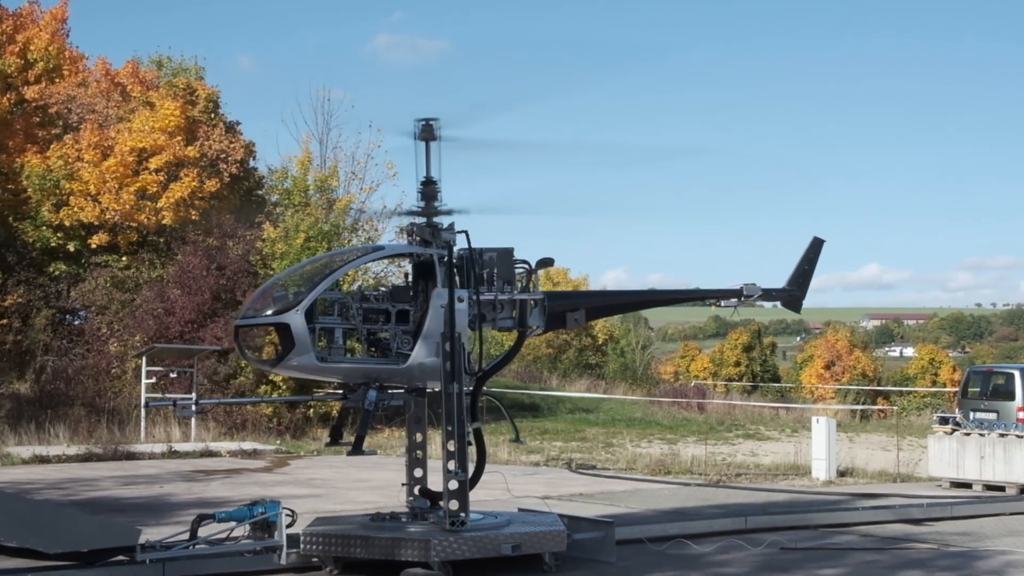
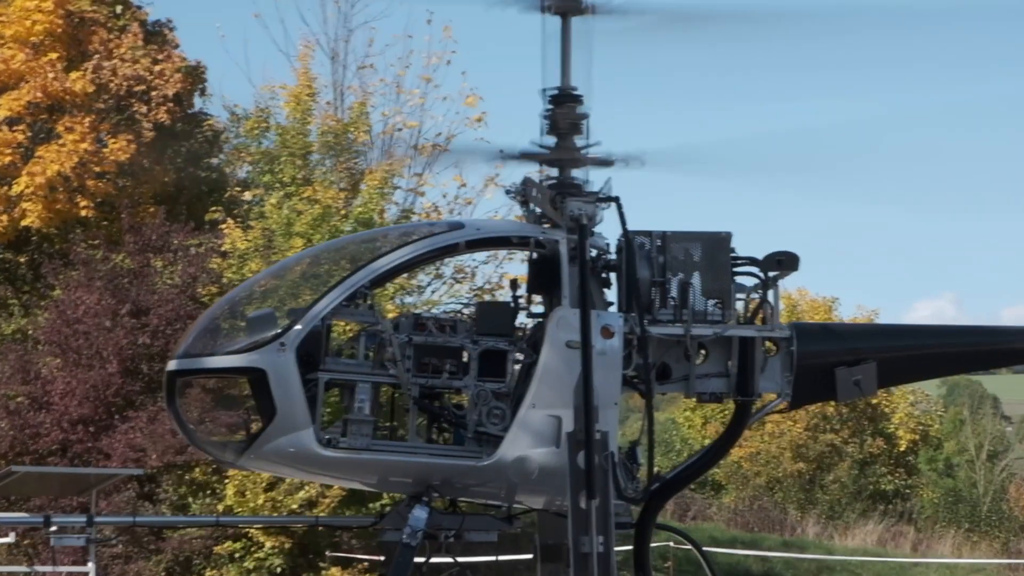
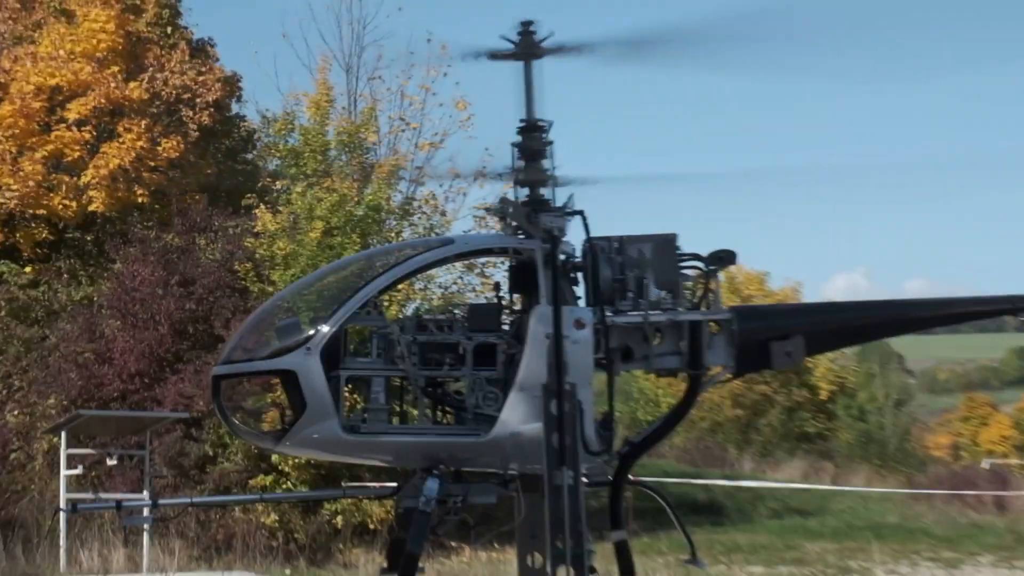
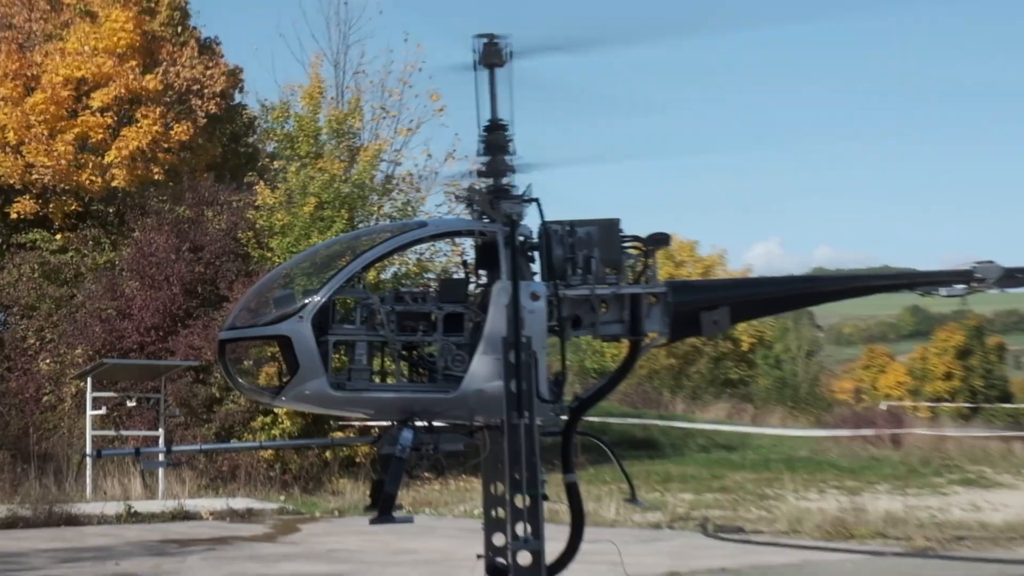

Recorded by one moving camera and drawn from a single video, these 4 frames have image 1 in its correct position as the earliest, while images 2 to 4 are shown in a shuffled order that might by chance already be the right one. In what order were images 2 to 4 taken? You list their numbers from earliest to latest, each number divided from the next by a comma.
4, 3, 2
